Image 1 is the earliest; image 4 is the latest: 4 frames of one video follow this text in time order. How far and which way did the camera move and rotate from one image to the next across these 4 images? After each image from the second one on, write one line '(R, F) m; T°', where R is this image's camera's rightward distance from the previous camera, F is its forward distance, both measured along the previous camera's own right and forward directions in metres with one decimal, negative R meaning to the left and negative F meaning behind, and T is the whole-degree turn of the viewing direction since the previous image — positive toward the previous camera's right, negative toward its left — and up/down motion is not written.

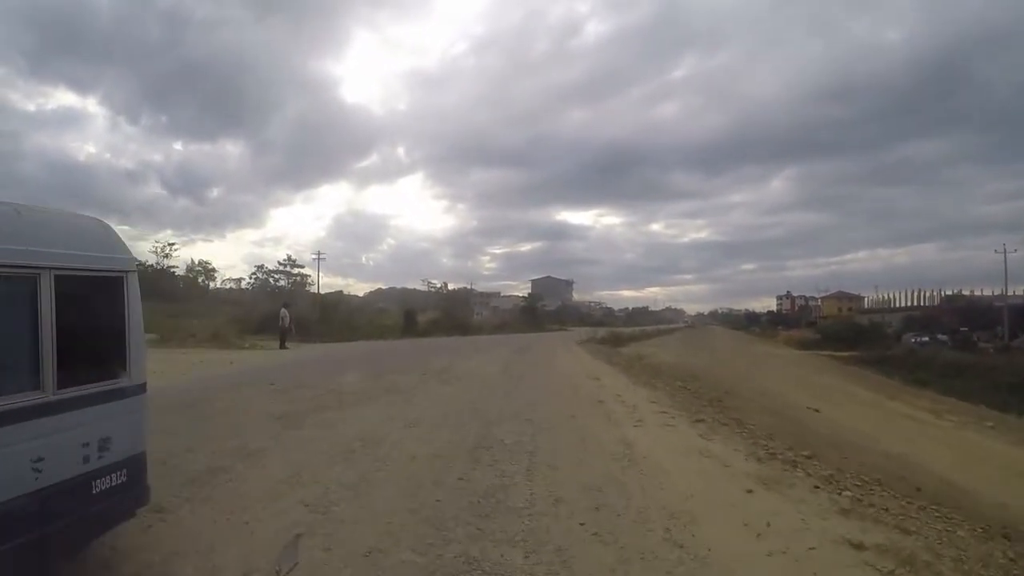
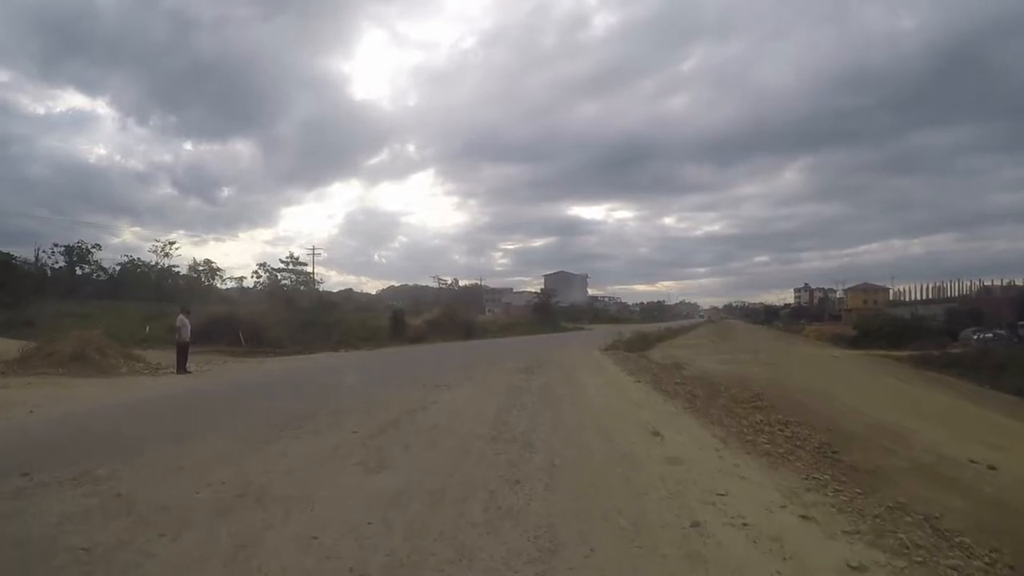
(+0.2, +7.7) m; -1°
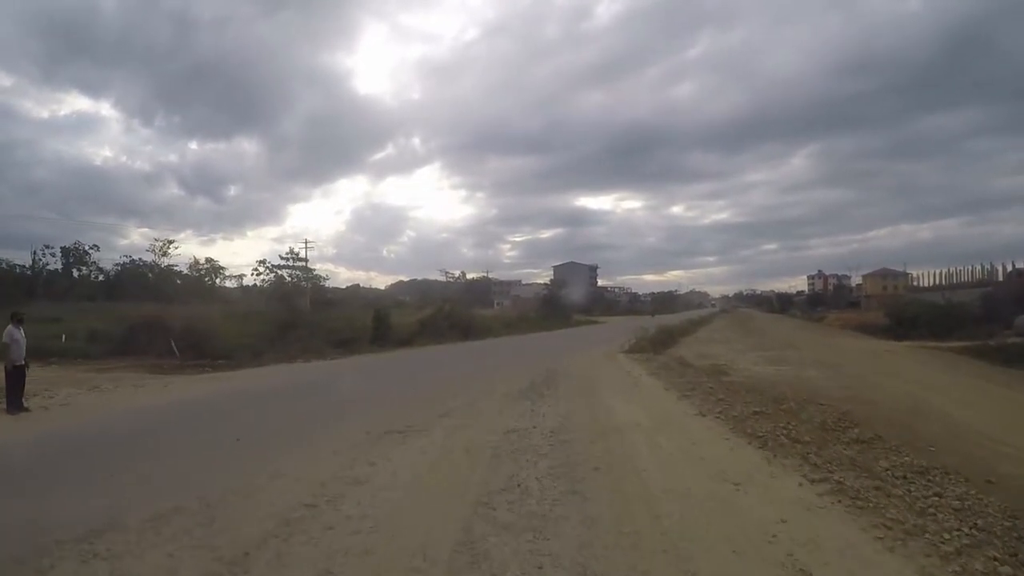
(+0.2, +5.7) m; -1°
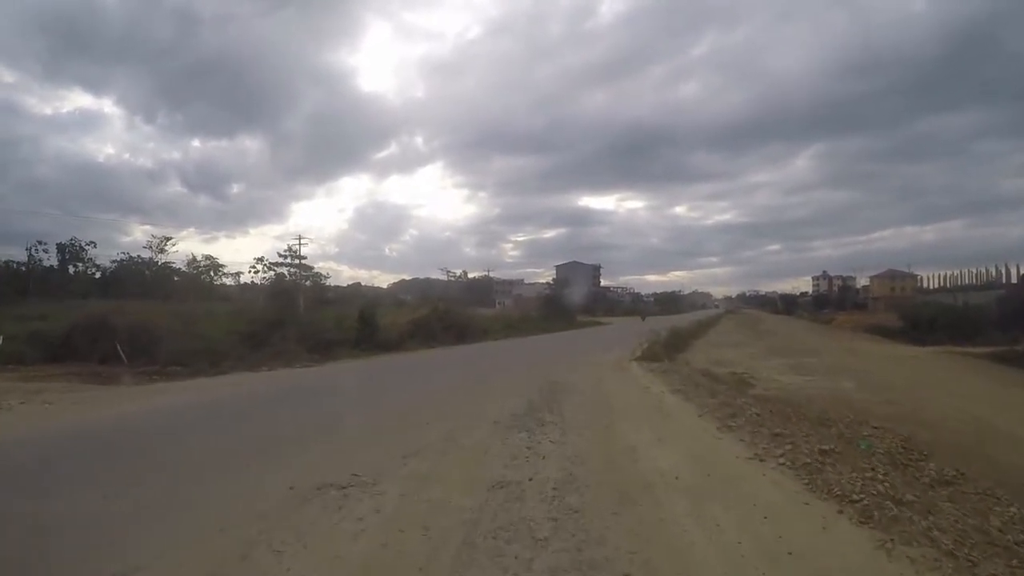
(+0.1, +2.8) m; 0°
